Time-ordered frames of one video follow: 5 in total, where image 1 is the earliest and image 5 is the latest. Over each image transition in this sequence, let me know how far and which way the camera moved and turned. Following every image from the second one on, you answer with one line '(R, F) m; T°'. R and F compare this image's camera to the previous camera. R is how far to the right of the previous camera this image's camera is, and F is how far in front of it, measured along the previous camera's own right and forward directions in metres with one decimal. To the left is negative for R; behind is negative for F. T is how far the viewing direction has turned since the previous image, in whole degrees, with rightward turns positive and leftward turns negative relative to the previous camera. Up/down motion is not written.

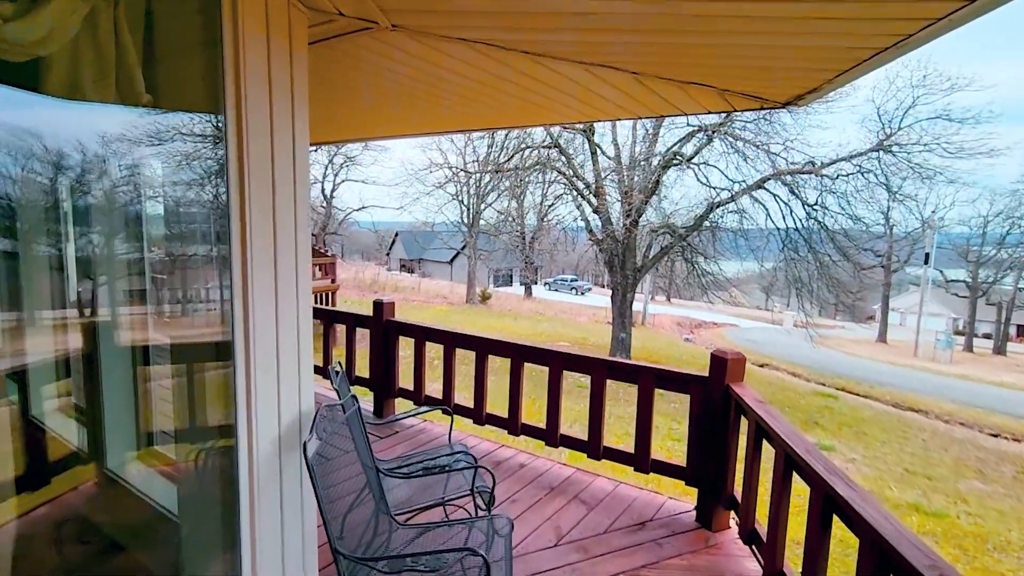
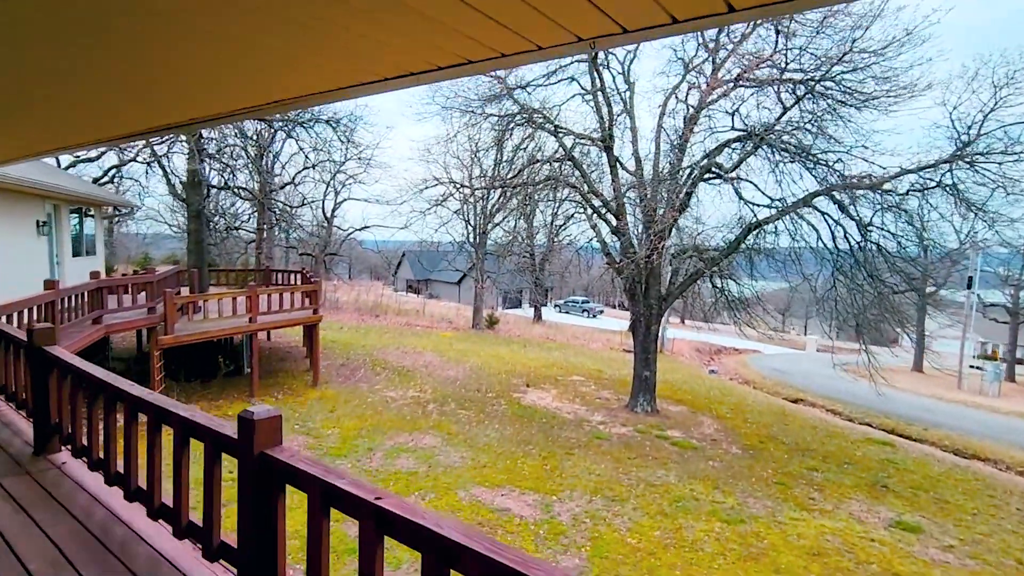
(0.0, +1.4) m; -1°
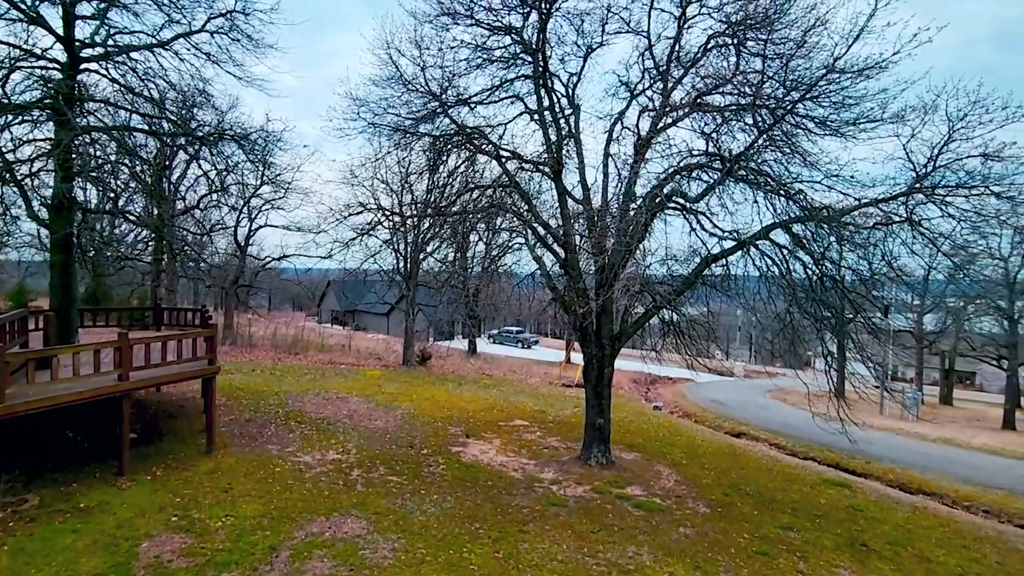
(-0.1, +1.1) m; +7°
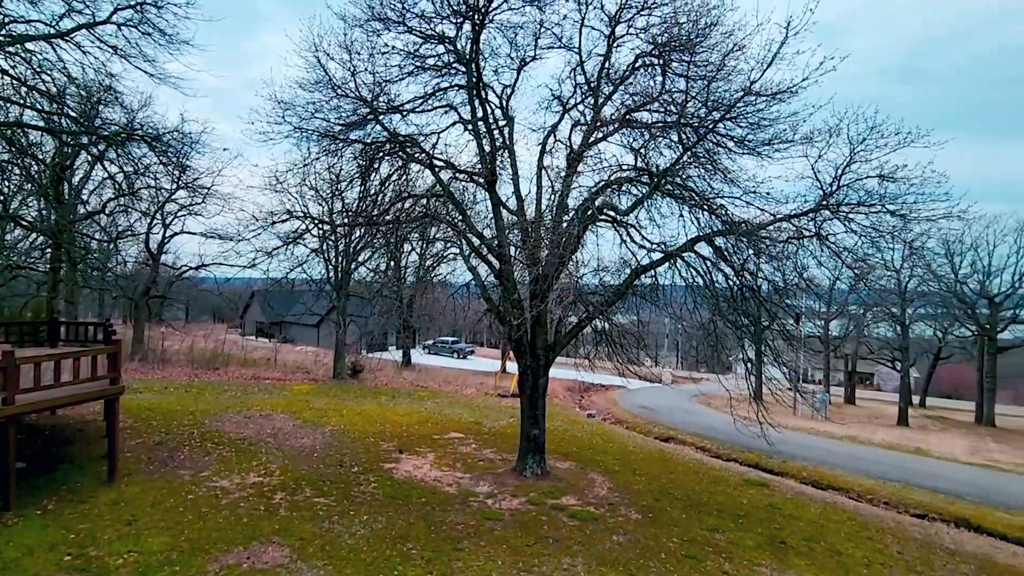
(0.0, +0.1) m; +7°
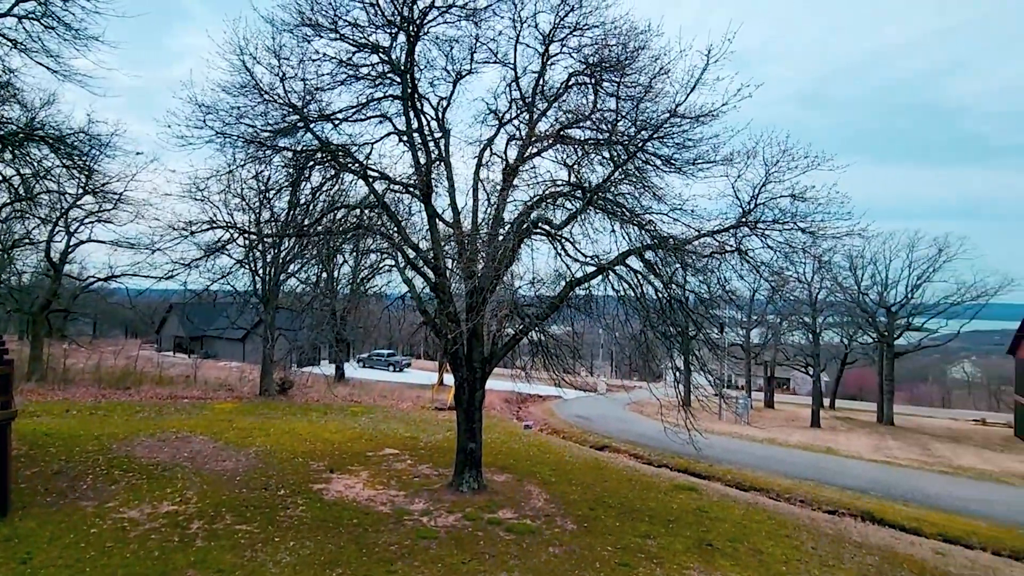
(0.0, 0.0) m; +7°
